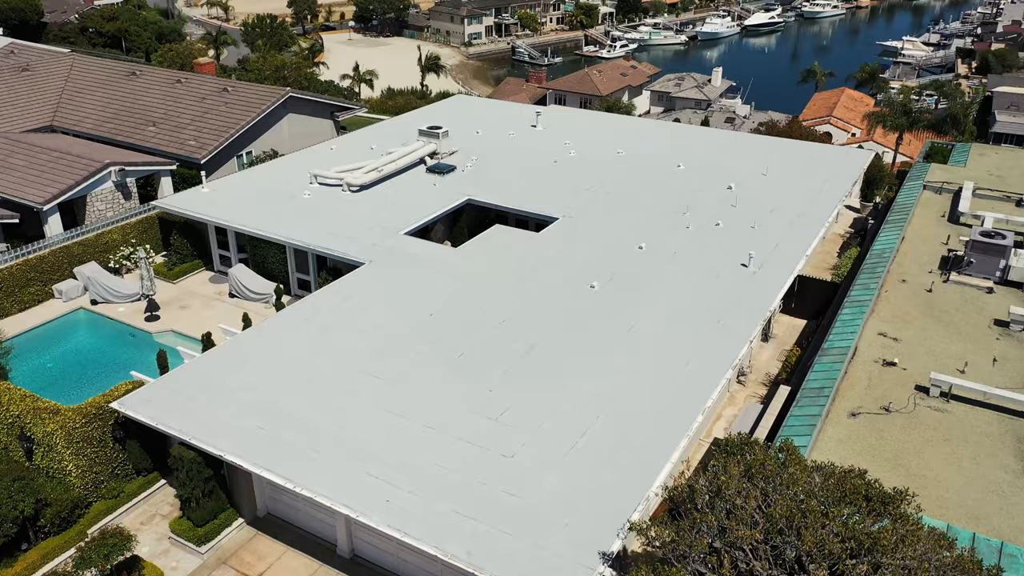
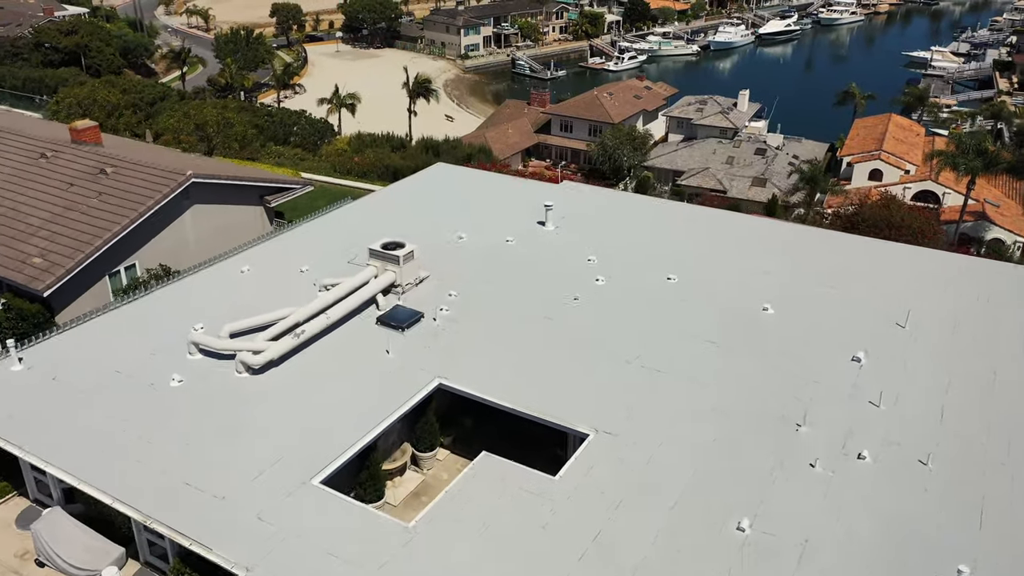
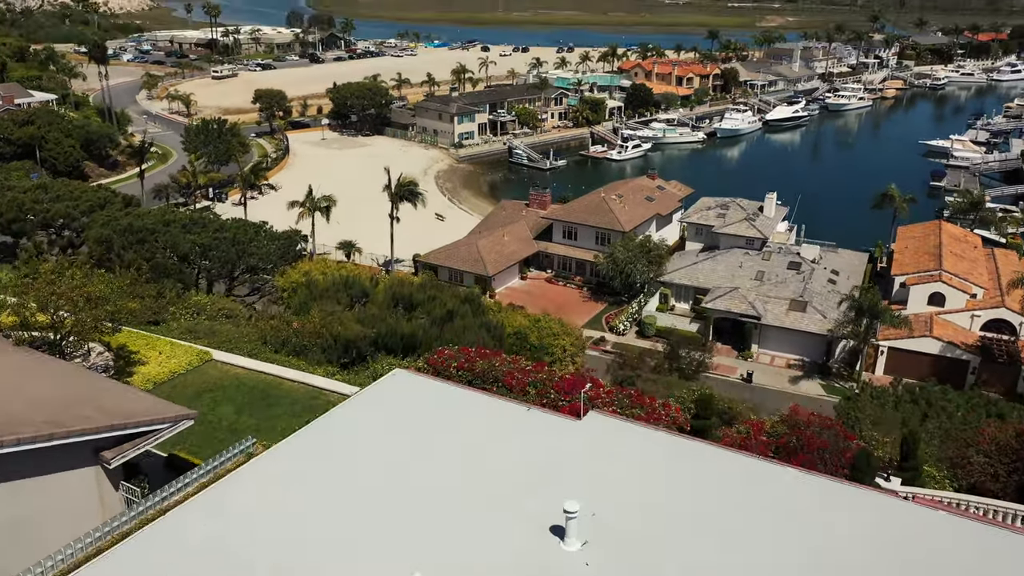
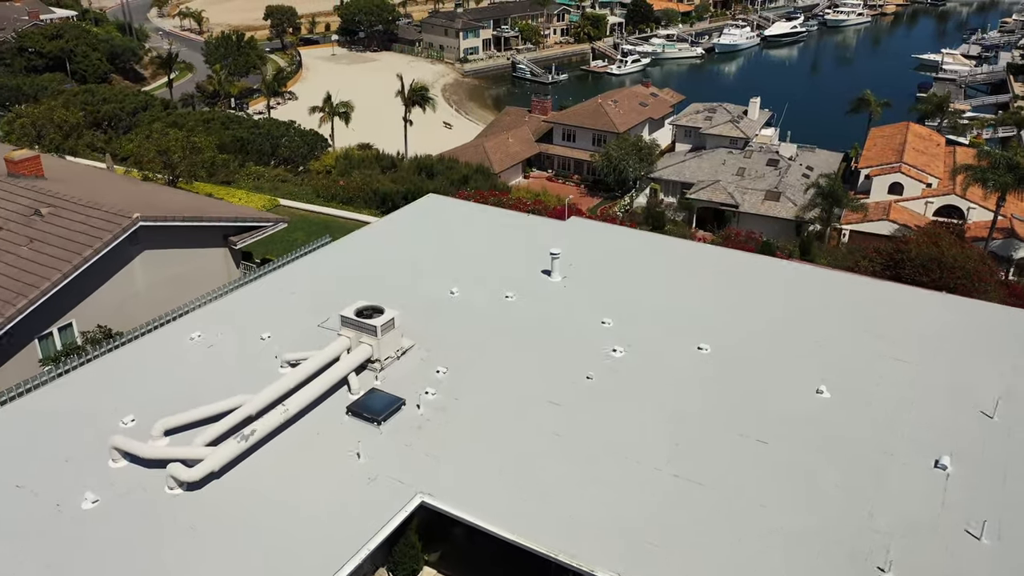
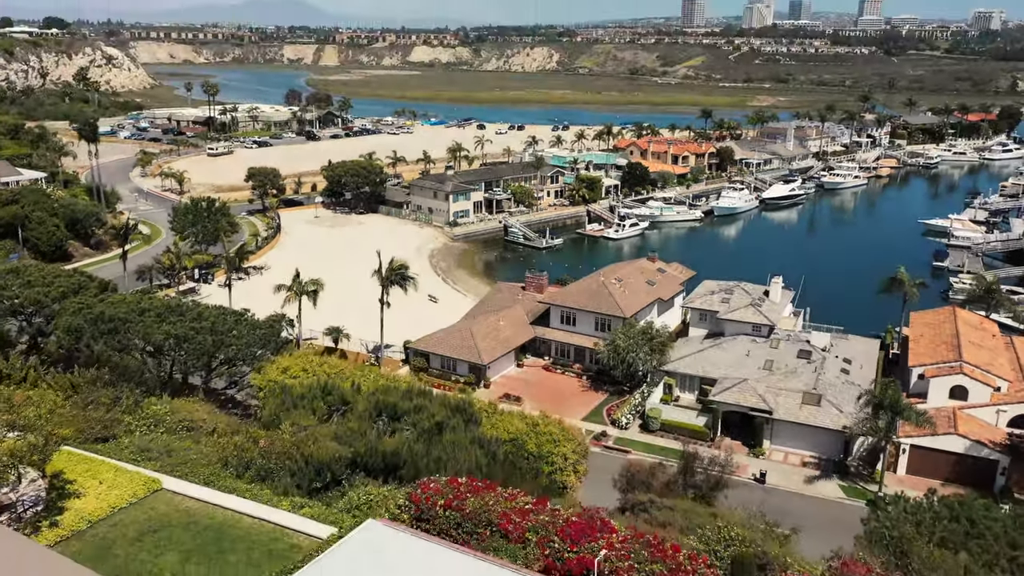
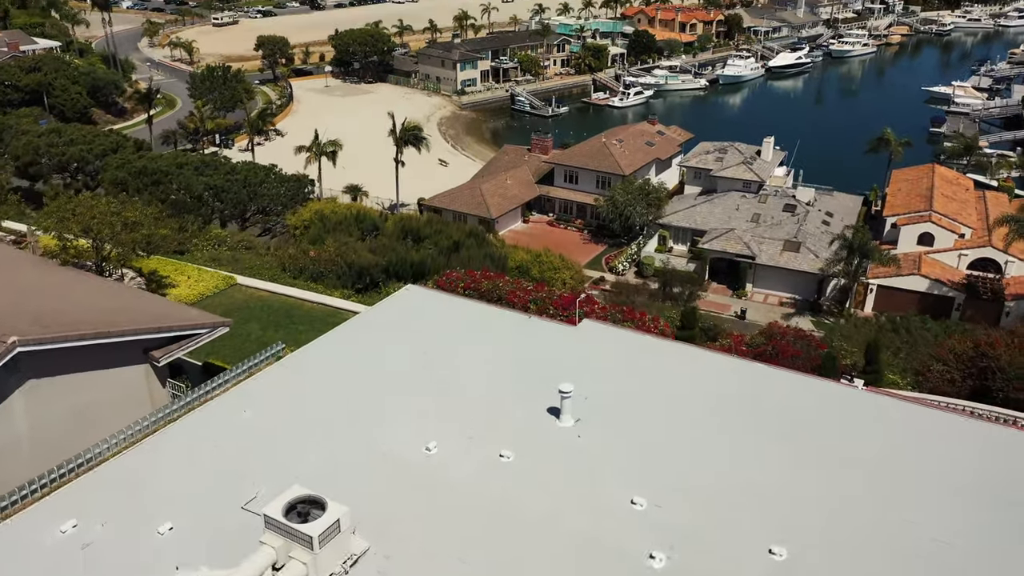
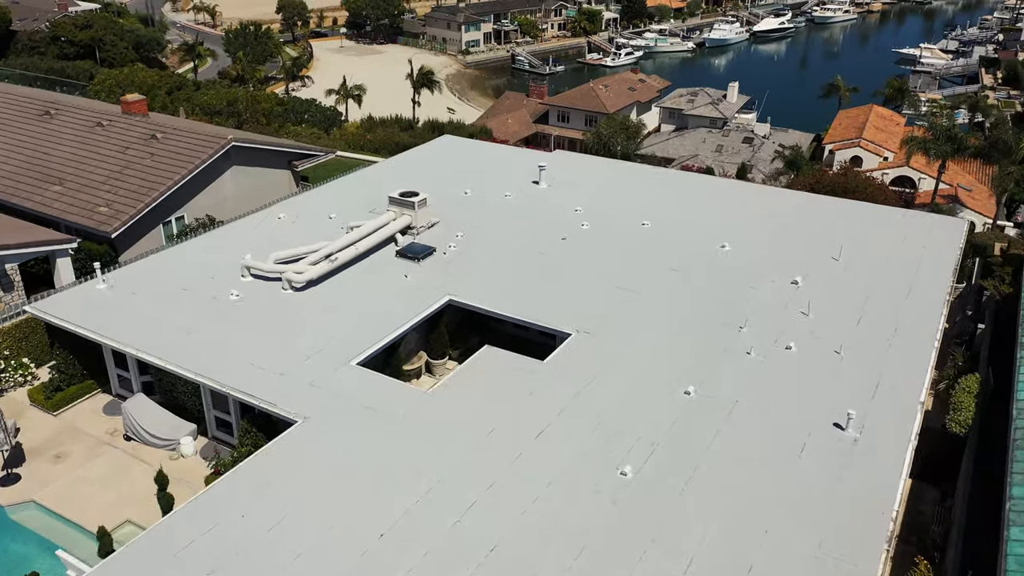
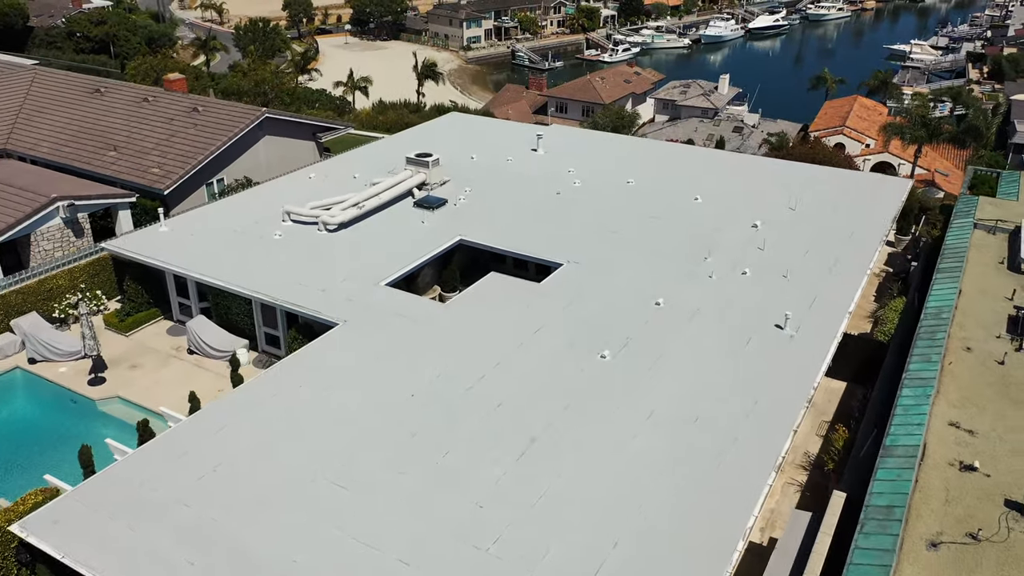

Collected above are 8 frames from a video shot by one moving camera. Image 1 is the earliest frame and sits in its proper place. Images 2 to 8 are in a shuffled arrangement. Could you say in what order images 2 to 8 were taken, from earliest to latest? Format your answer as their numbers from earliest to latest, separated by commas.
8, 7, 2, 4, 6, 3, 5
